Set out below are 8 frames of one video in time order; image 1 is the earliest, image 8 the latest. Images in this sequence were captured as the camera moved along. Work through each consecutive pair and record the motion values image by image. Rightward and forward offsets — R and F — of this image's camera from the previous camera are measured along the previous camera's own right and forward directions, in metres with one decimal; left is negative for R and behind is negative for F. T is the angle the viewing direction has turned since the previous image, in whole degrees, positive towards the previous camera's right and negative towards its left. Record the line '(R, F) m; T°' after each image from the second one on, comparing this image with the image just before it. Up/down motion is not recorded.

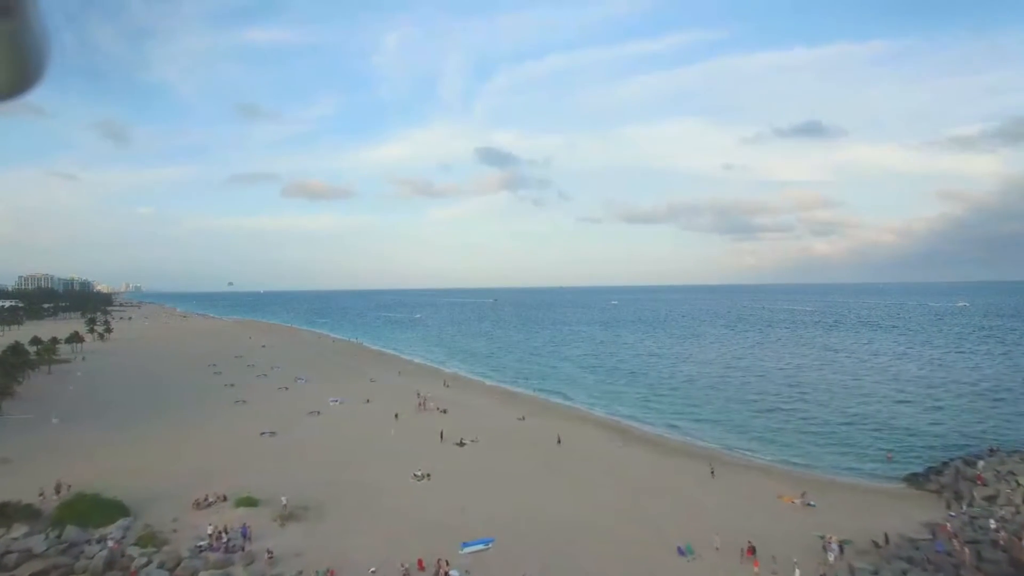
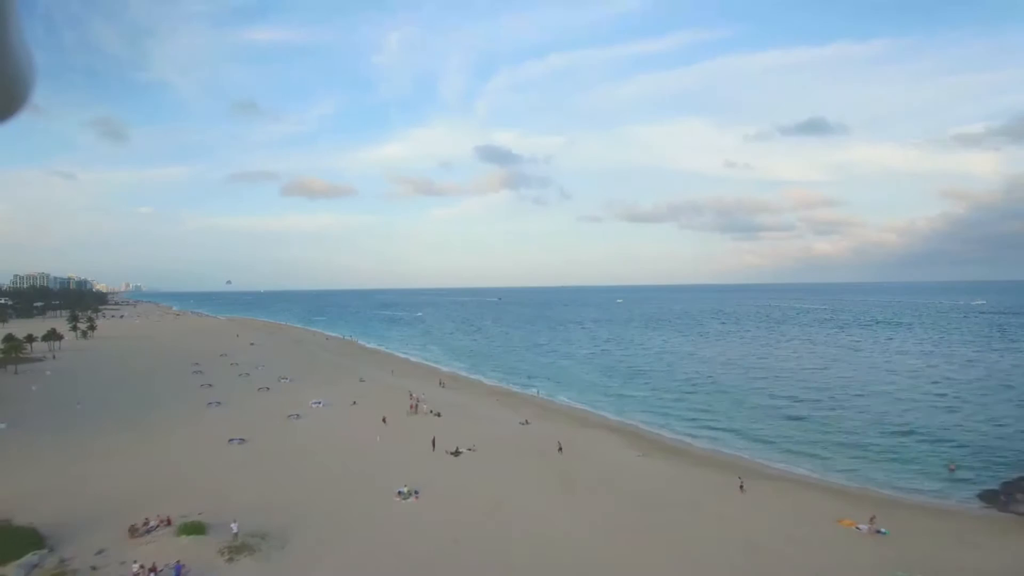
(-0.1, +2.8) m; 0°
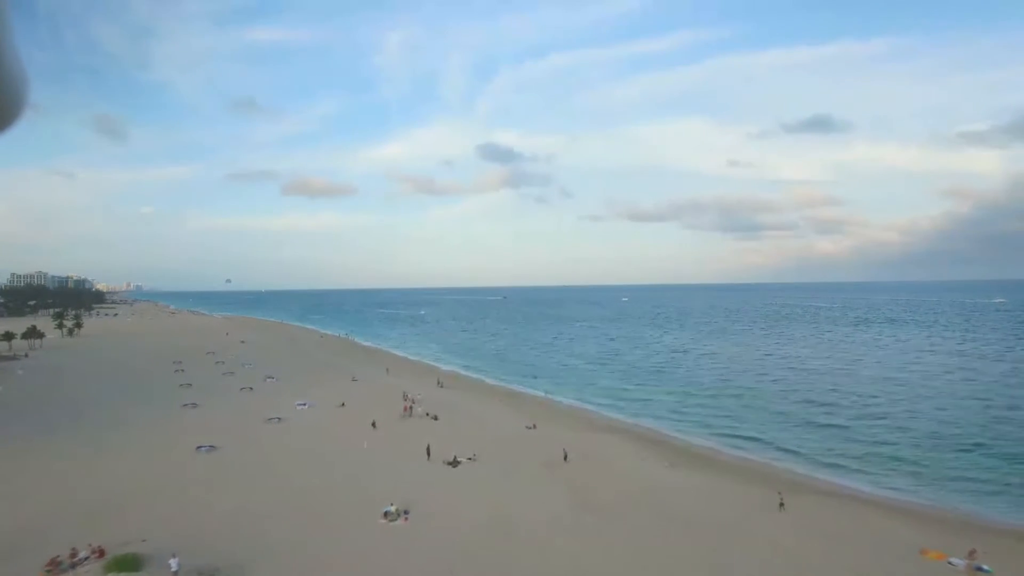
(-0.1, +2.5) m; 0°
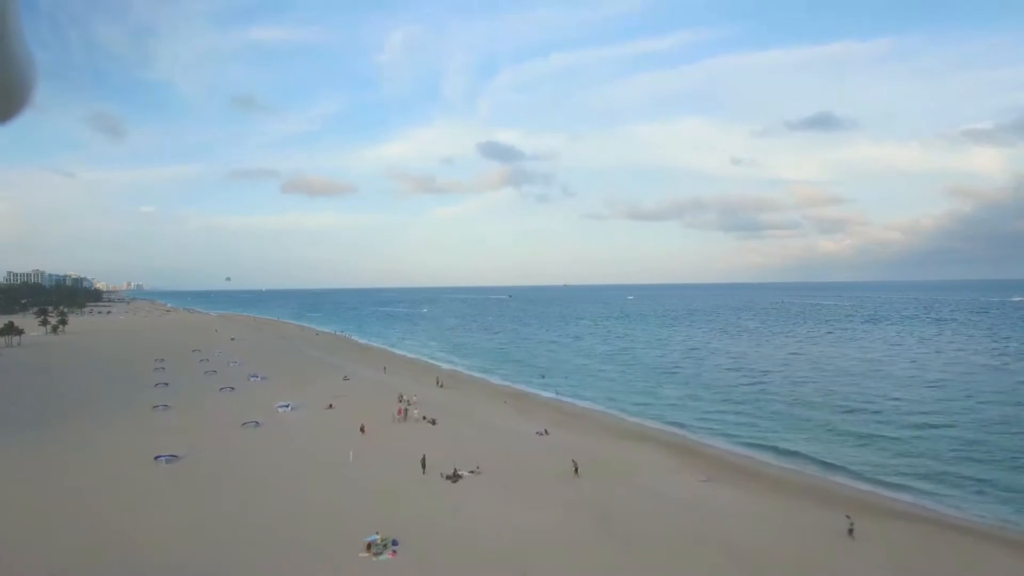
(-0.2, +2.6) m; 0°
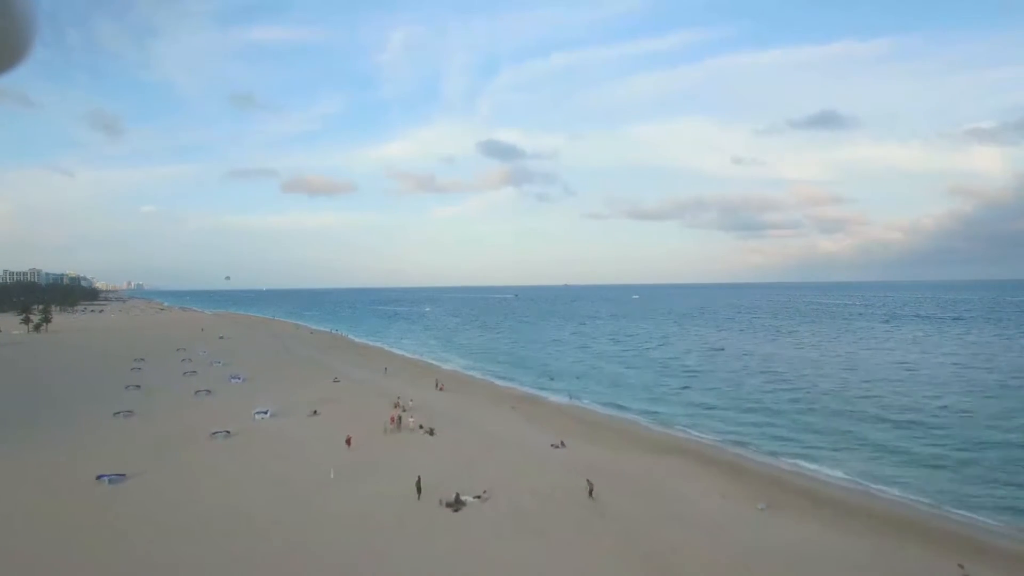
(-0.3, +2.6) m; 0°
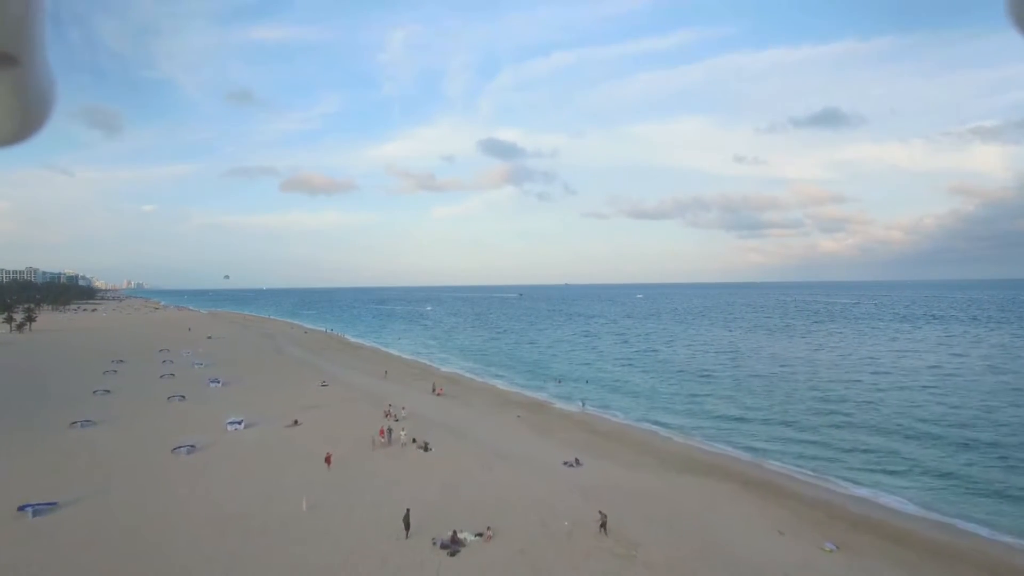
(-0.1, +2.2) m; 0°
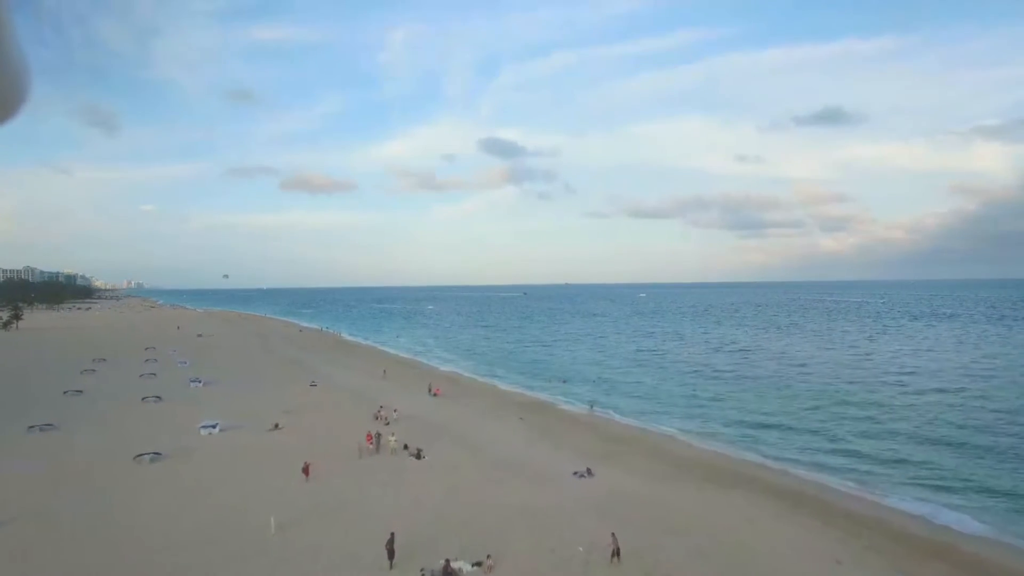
(-0.1, +1.6) m; 0°
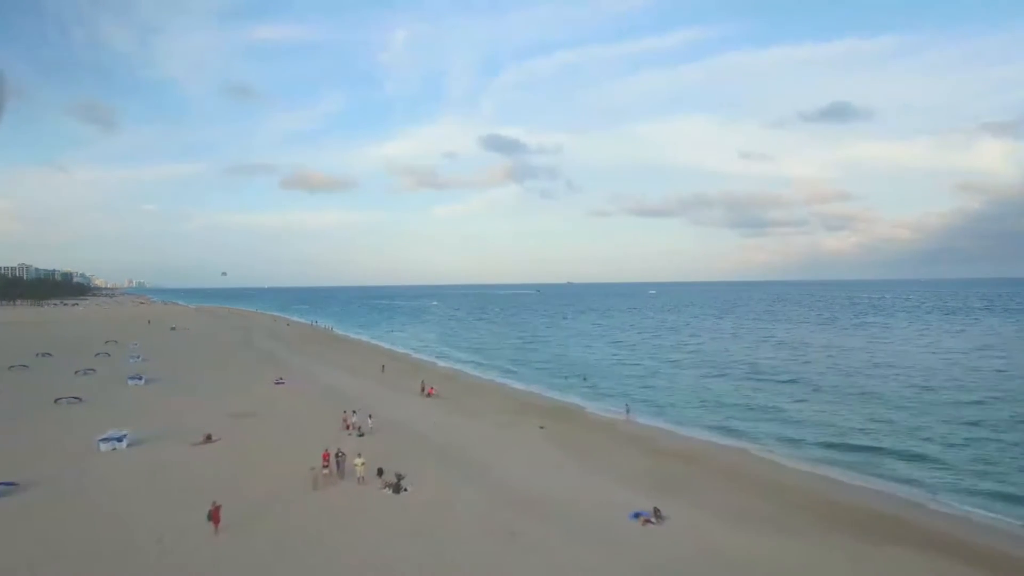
(-0.3, +4.2) m; 0°
